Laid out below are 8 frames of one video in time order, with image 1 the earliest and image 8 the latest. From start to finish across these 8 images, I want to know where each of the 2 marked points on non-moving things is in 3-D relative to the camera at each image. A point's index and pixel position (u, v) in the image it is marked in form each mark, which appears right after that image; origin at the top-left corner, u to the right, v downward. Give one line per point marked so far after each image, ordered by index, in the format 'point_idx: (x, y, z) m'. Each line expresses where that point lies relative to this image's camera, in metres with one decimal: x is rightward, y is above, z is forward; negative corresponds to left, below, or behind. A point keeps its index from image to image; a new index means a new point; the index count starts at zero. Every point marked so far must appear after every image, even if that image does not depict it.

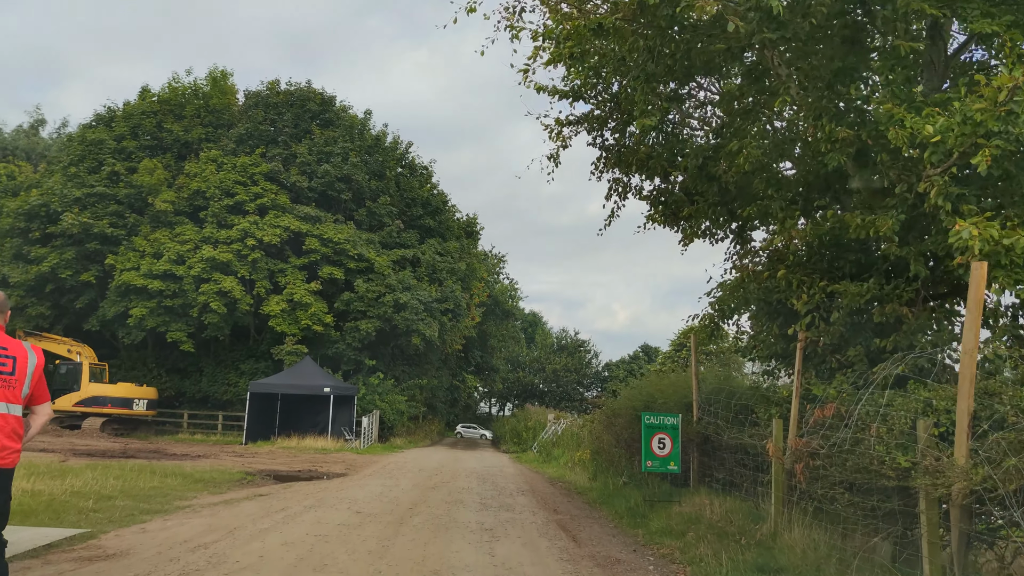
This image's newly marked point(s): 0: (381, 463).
0: (-2.5, -3.3, +16.9) m
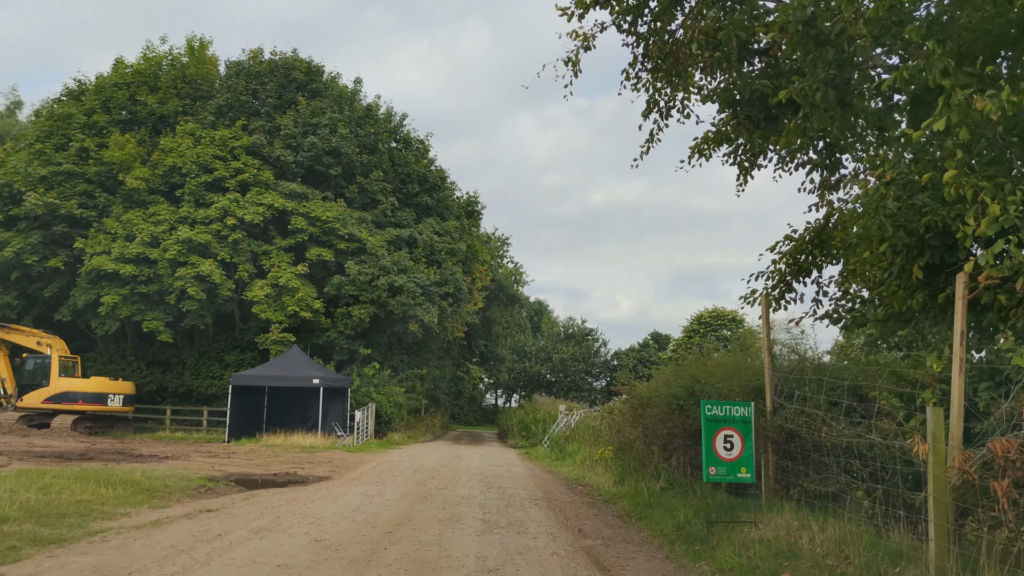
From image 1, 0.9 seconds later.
0: (-2.3, -2.9, +14.9) m
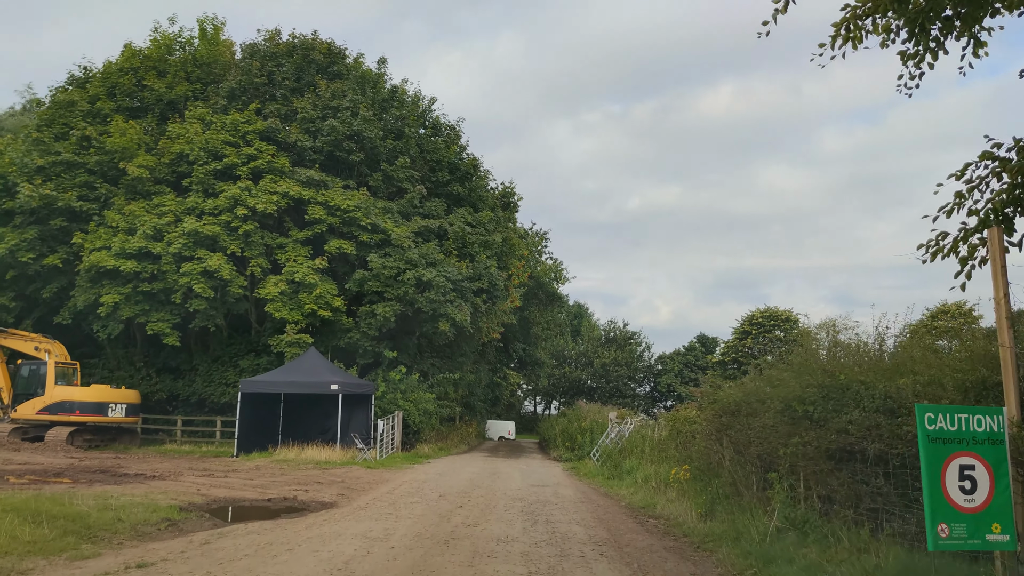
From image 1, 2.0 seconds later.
0: (-1.7, -2.7, +12.5) m
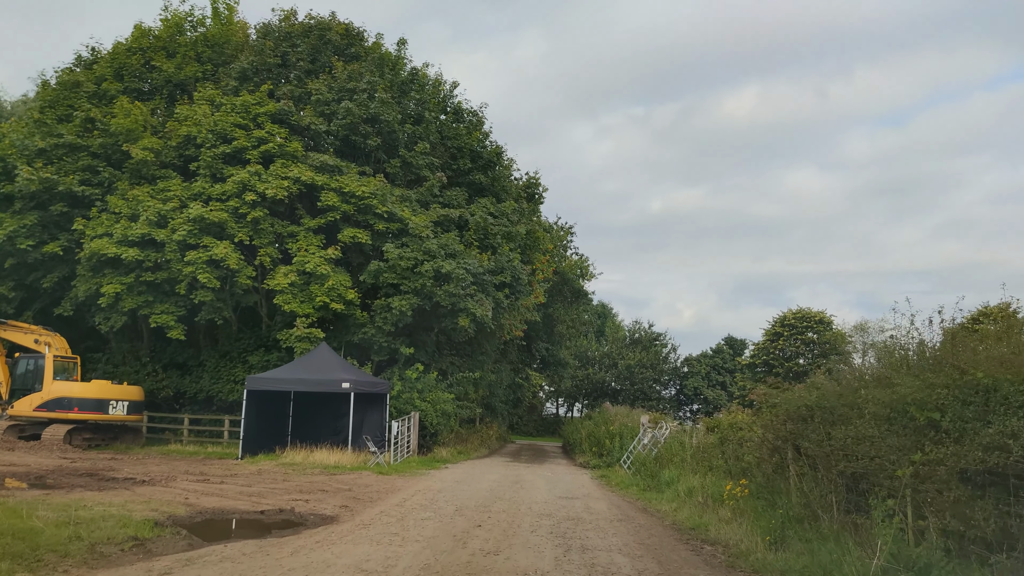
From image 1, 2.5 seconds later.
0: (-1.4, -2.6, +11.2) m
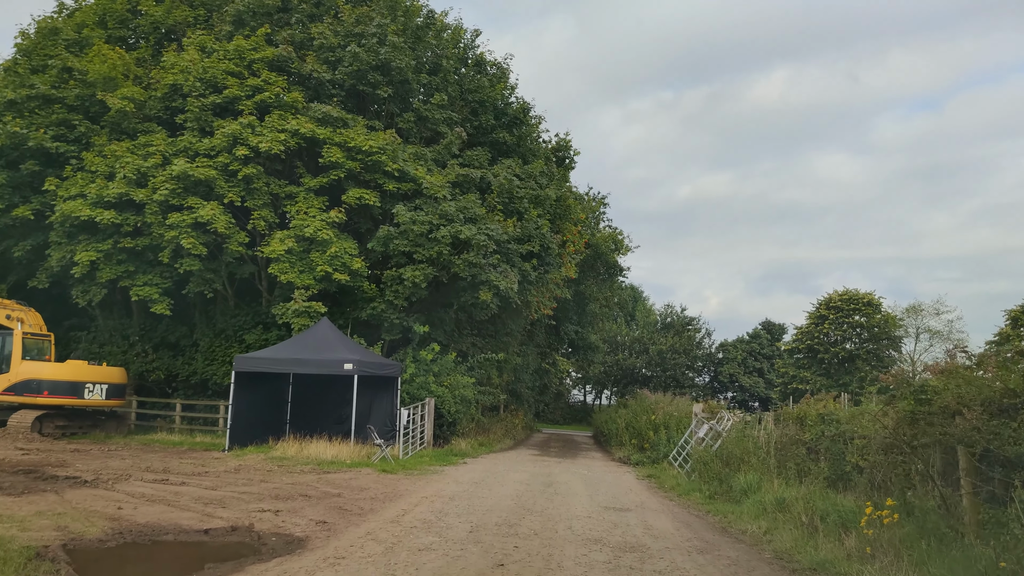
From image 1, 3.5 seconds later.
0: (-1.0, -2.1, +8.8) m
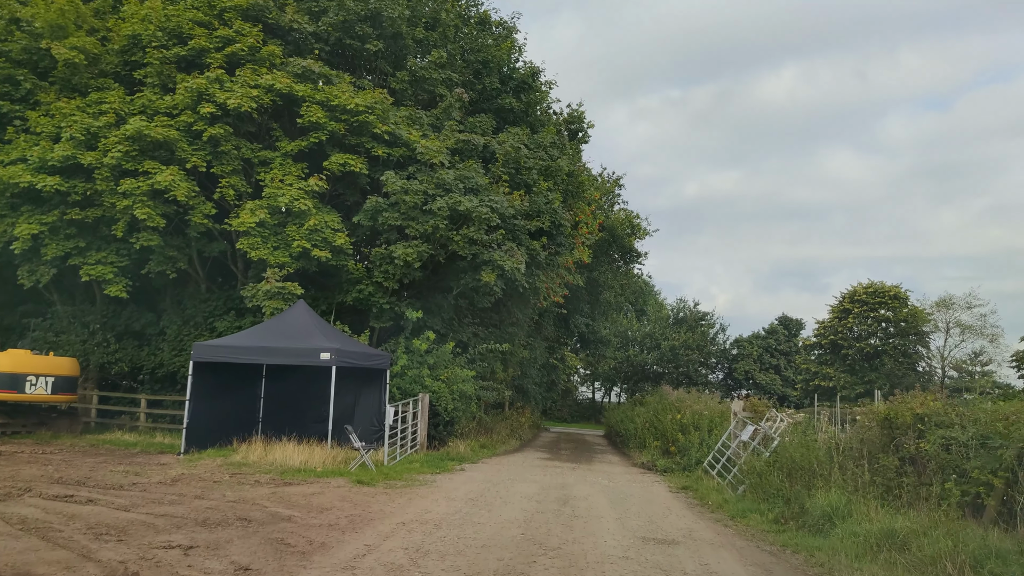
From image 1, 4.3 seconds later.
0: (-1.0, -1.8, +6.5) m
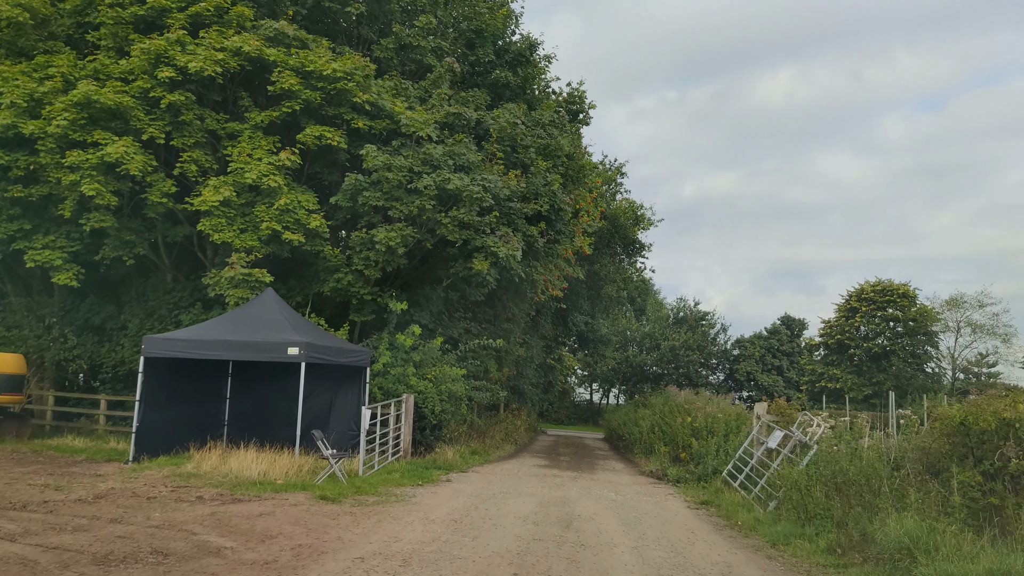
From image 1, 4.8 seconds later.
0: (-1.0, -1.6, +5.0) m
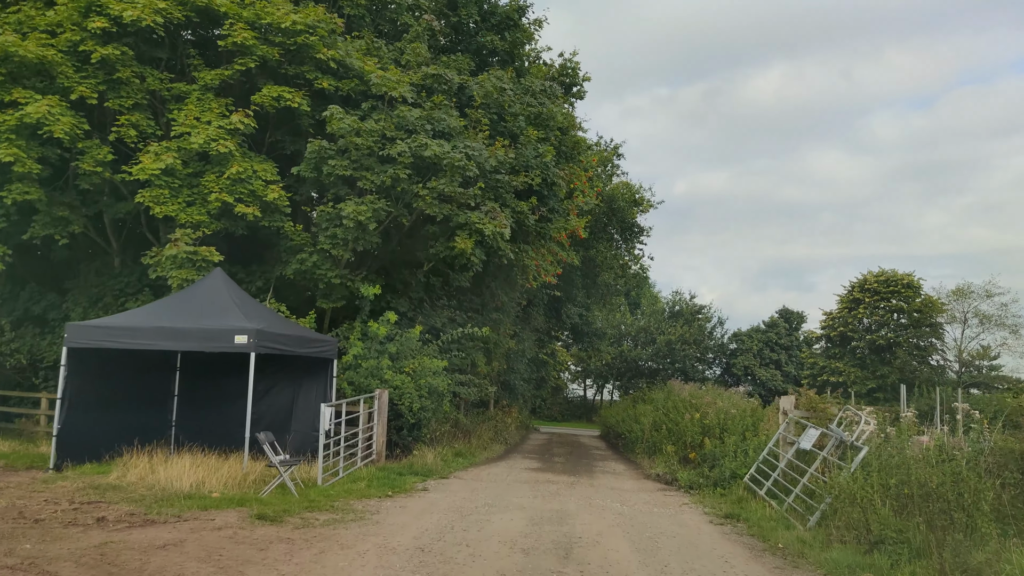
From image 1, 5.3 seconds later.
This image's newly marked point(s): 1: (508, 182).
0: (-1.1, -1.3, +3.4) m
1: (-0.1, +1.6, +13.4) m
